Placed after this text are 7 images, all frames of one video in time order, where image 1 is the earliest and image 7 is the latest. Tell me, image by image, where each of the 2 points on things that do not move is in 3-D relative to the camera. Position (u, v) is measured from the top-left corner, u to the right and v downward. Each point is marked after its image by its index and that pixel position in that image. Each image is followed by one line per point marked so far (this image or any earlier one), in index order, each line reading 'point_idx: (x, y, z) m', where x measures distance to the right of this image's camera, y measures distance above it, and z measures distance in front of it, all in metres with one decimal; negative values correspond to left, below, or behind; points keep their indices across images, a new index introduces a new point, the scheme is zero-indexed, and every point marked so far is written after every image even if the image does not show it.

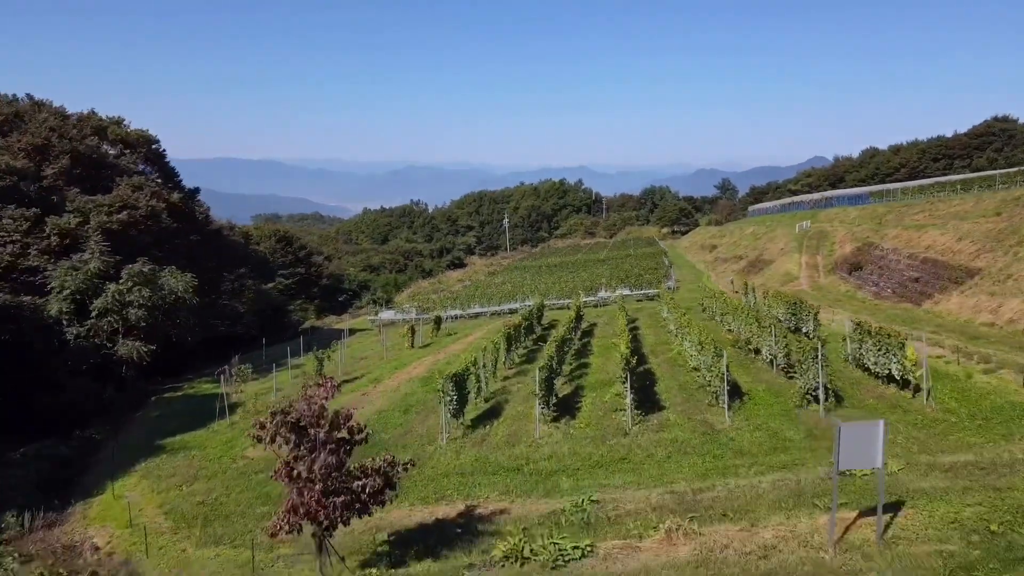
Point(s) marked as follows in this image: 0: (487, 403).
0: (-0.5, -2.6, +18.2) m
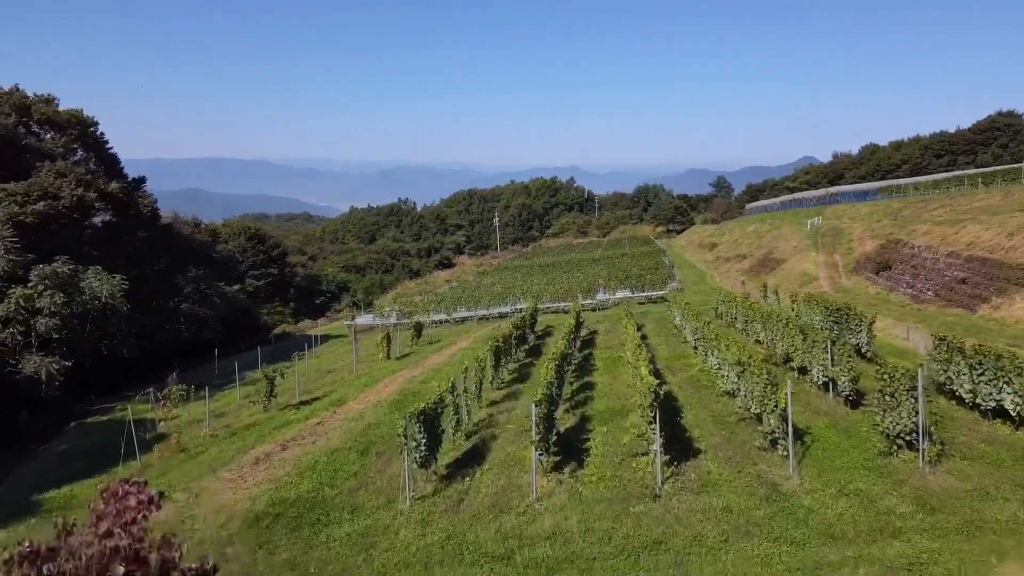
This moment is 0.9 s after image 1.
0: (-0.7, -2.7, +14.3) m
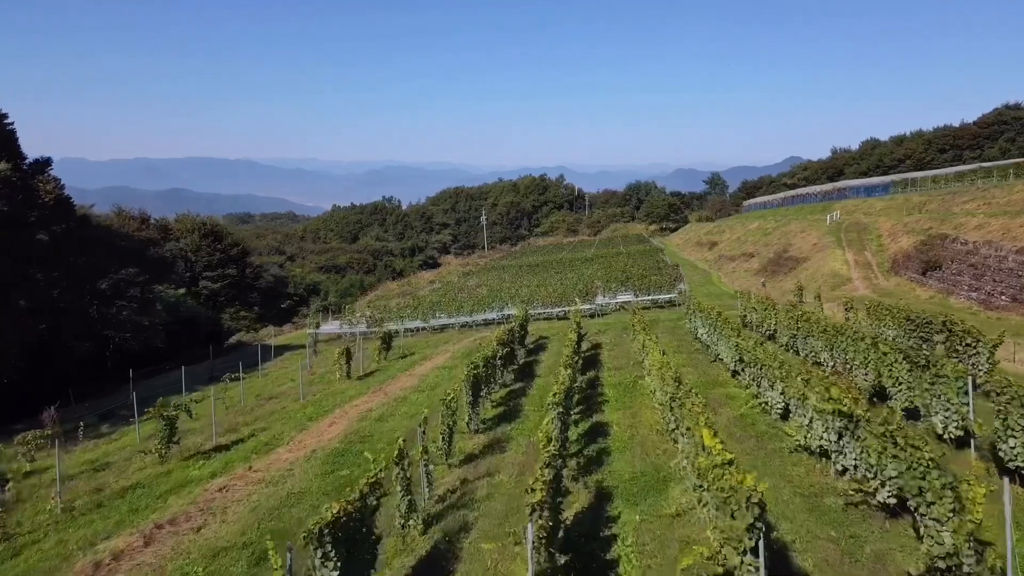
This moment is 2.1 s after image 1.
0: (-1.0, -2.8, +9.3) m
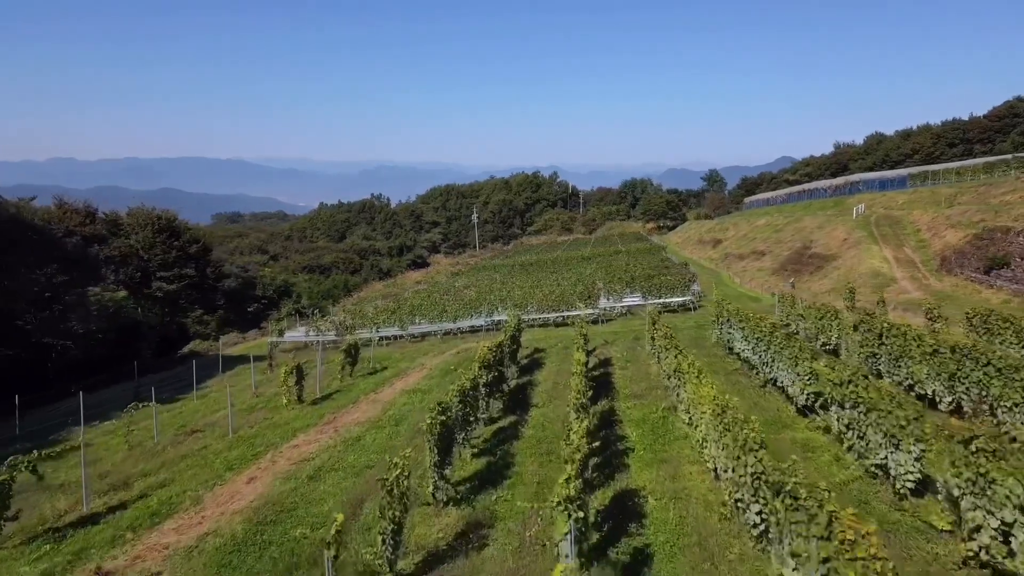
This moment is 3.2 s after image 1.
0: (-1.1, -2.9, +4.8) m
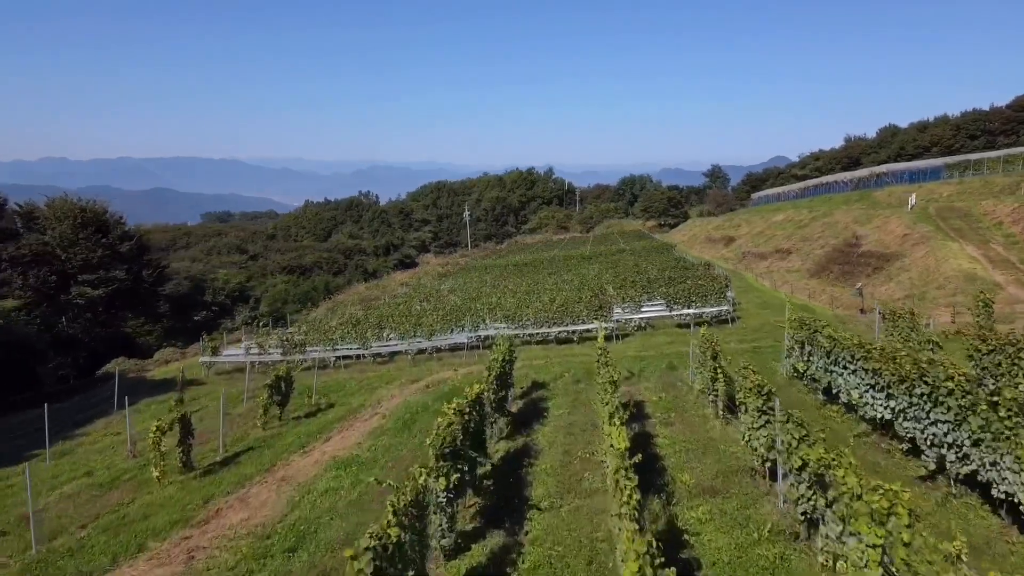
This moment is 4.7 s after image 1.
0: (-1.2, -3.1, -1.4) m
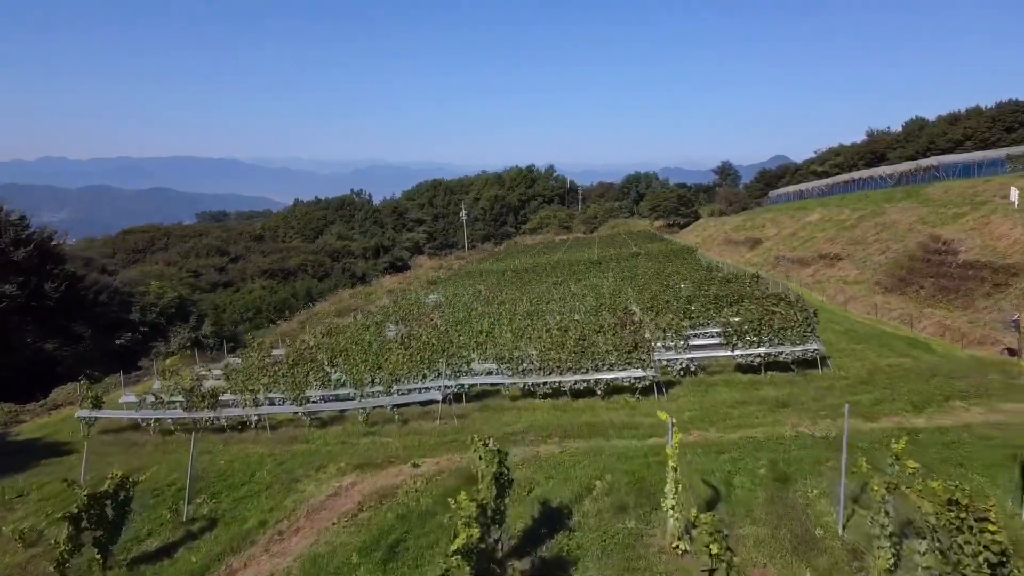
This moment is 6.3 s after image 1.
0: (-1.3, -3.7, -8.5) m
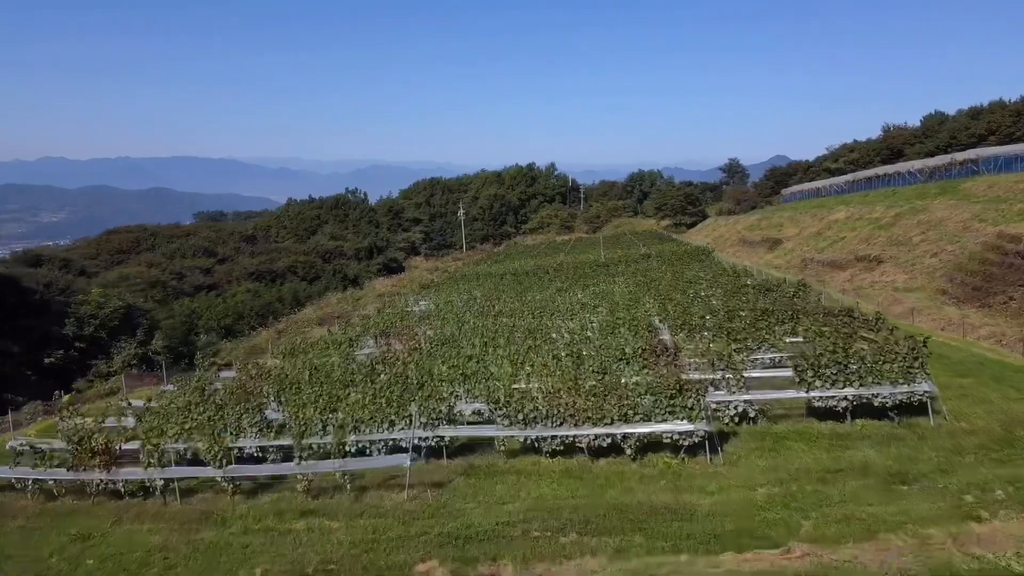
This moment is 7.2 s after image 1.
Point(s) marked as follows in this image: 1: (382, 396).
0: (-1.3, -4.0, -12.9) m
1: (-2.3, -2.0, +13.9) m
